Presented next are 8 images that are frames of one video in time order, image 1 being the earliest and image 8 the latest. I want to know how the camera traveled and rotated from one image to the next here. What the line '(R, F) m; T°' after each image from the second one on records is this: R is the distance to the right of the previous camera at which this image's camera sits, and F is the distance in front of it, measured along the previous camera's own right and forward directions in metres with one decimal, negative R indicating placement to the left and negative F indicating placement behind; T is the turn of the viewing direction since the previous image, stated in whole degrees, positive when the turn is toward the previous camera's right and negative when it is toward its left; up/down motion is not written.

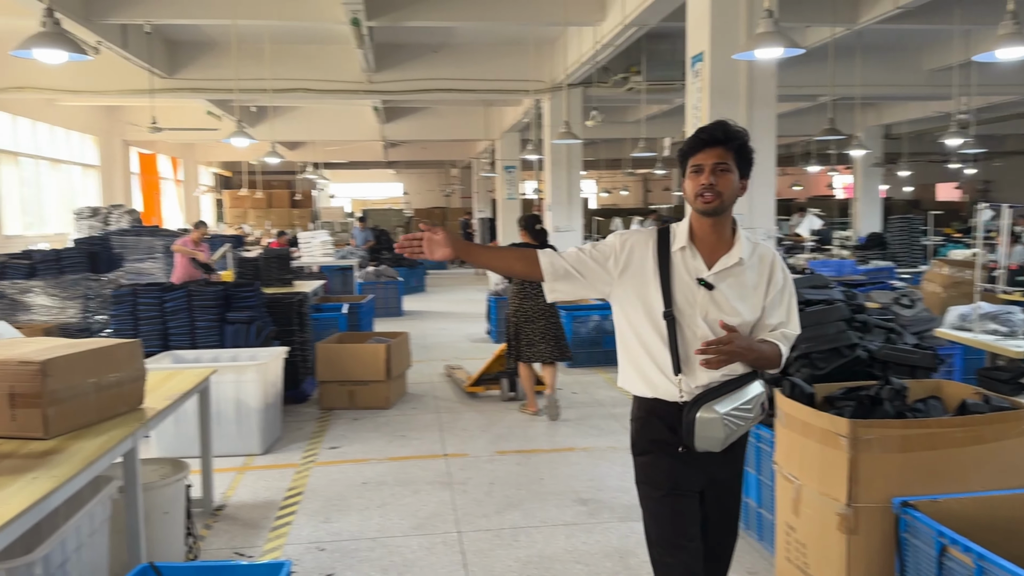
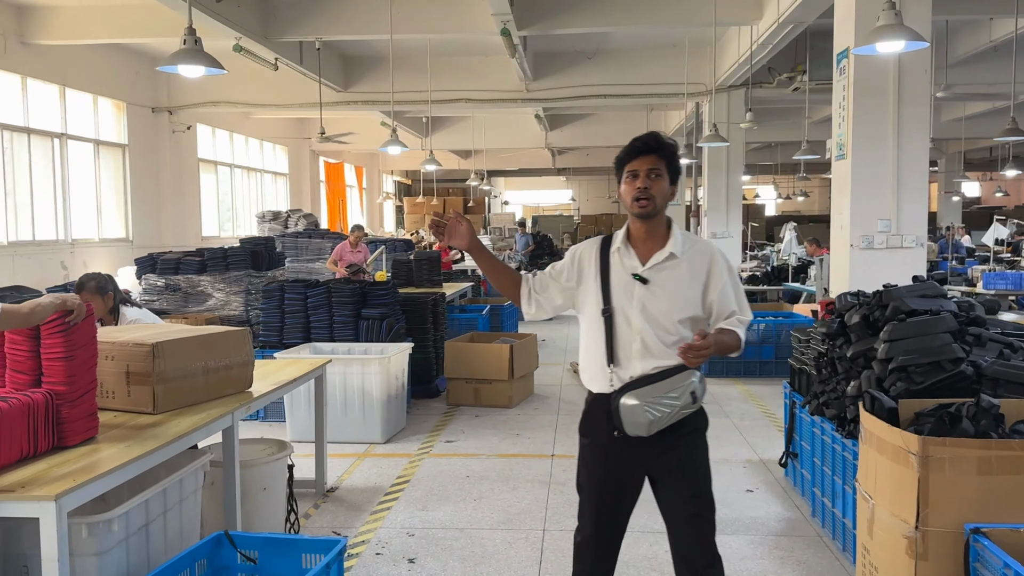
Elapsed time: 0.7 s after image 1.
(+0.3, 0.0) m; -12°
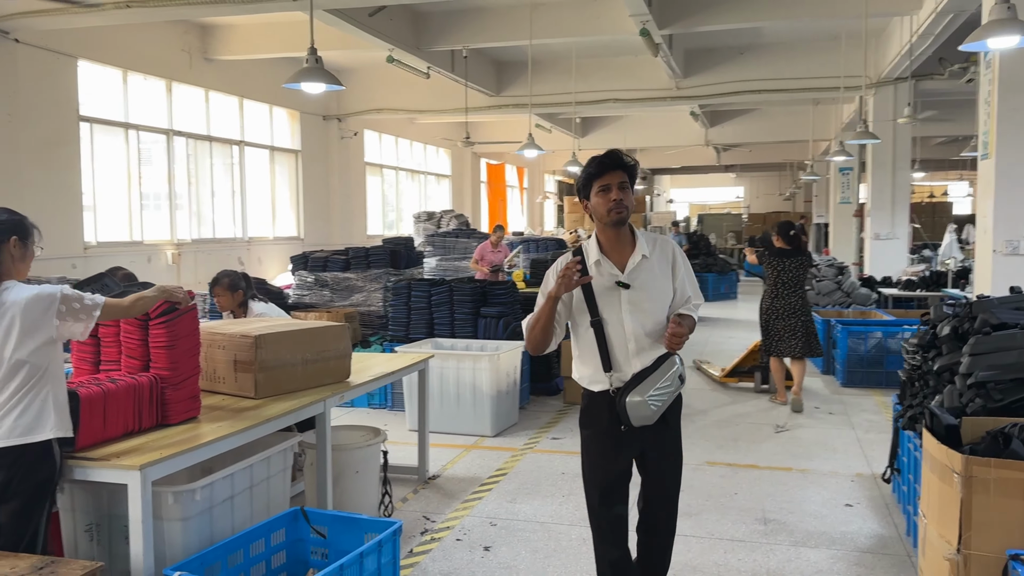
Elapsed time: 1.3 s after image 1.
(+0.4, -0.1) m; -12°
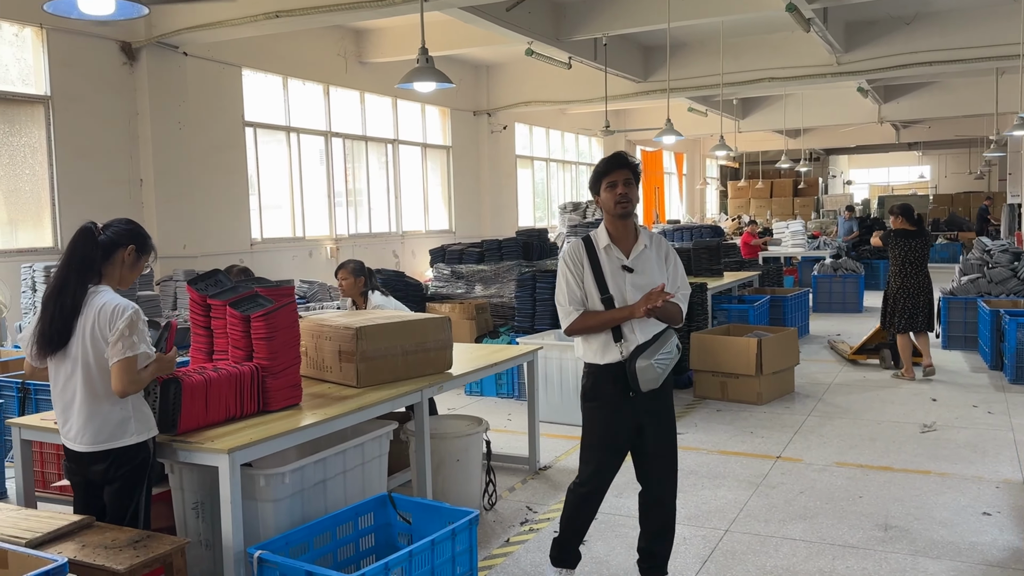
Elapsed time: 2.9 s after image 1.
(+0.3, 0.0) m; -11°
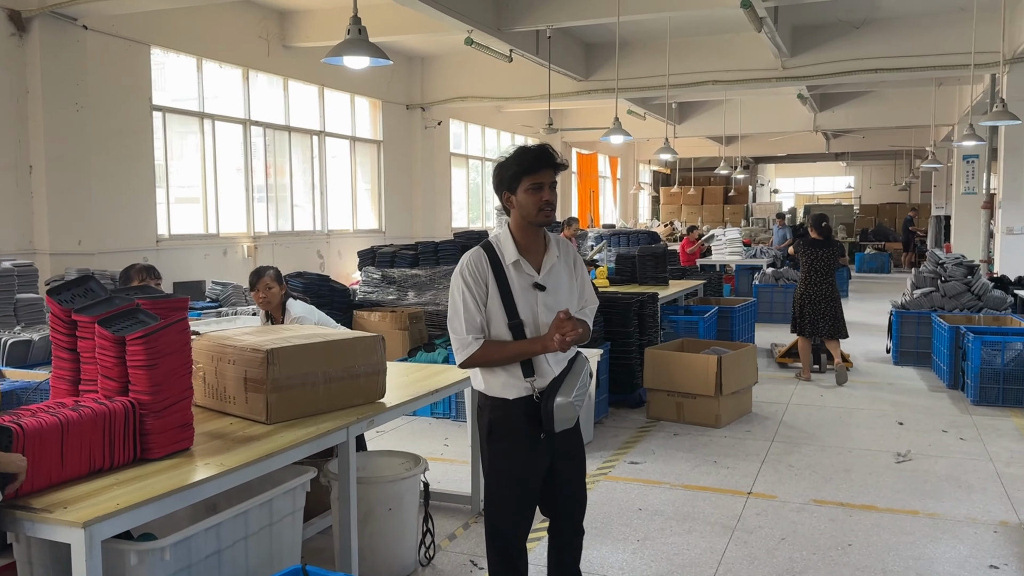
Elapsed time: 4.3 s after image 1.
(-0.1, +0.6) m; +5°
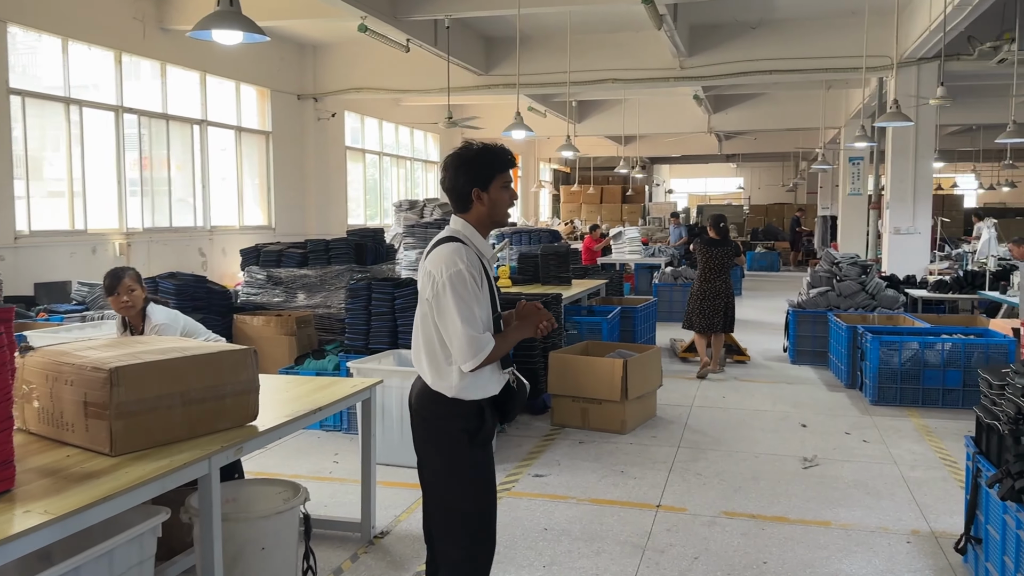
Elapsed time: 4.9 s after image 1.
(0.0, +0.3) m; +7°
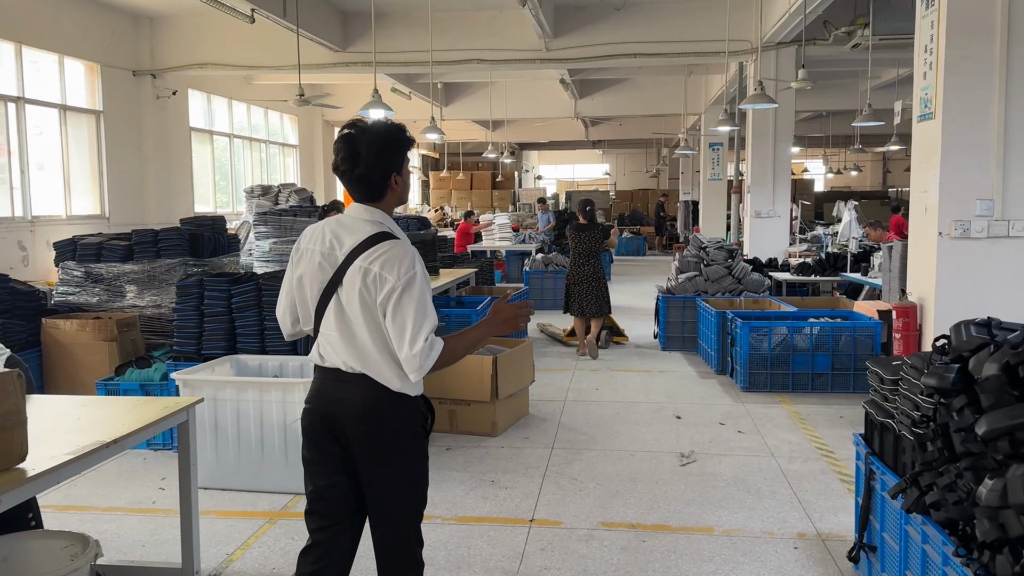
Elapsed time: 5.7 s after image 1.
(+0.1, +0.4) m; +9°
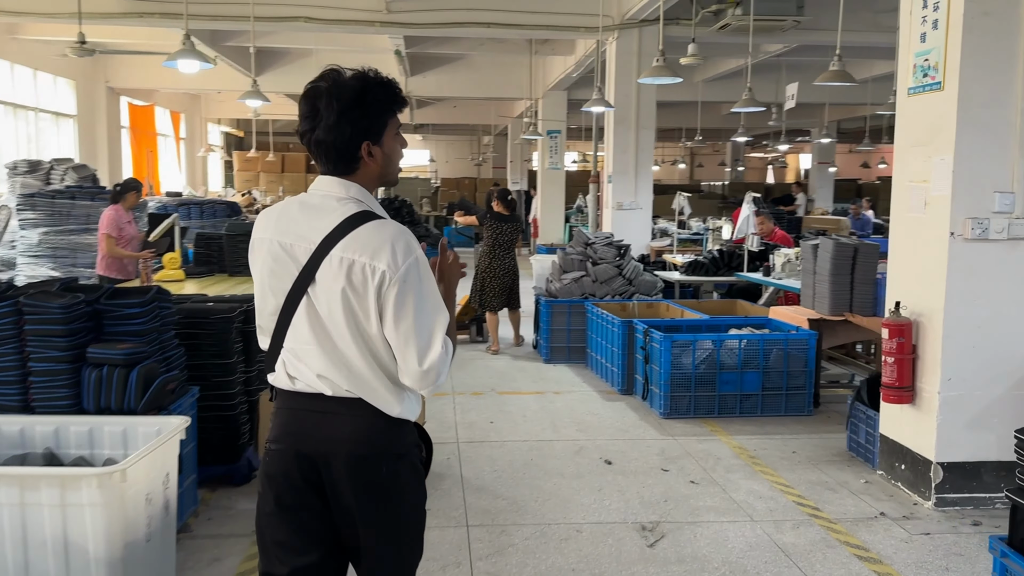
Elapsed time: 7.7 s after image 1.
(-0.3, +1.2) m; +13°
